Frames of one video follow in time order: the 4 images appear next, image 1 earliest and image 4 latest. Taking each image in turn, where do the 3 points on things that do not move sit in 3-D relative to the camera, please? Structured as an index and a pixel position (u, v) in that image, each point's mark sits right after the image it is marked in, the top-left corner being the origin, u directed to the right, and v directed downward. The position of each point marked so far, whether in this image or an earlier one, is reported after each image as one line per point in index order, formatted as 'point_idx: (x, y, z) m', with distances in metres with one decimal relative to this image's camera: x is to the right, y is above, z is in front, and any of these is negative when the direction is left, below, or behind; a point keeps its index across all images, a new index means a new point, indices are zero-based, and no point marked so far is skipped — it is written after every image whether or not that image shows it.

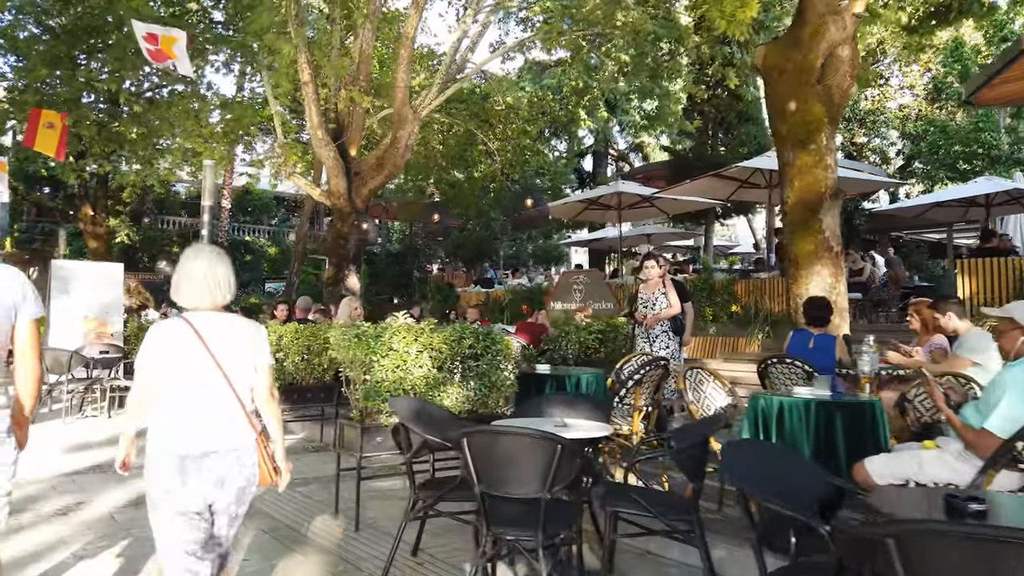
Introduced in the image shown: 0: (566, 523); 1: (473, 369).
0: (+0.2, -0.9, +3.1) m
1: (-0.3, -0.5, +4.9) m
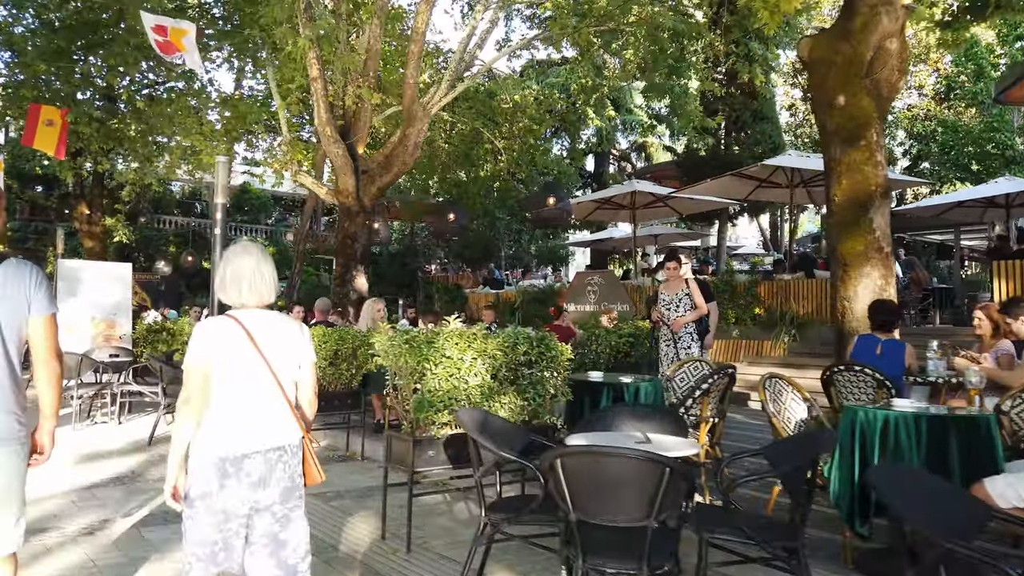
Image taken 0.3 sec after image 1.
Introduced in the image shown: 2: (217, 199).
0: (+0.5, -0.9, +2.8) m
1: (+0.1, -0.5, +4.6) m
2: (-3.5, +1.1, +9.5) m
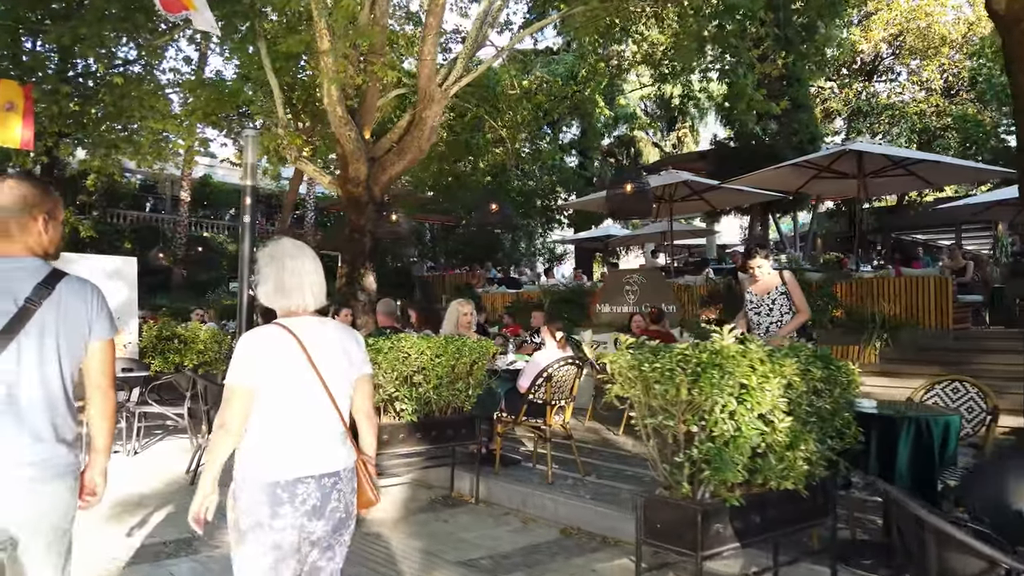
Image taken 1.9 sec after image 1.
0: (+1.8, -0.9, +1.5) m
1: (+1.2, -0.5, +3.3) m
2: (-2.7, +1.1, +8.0) m
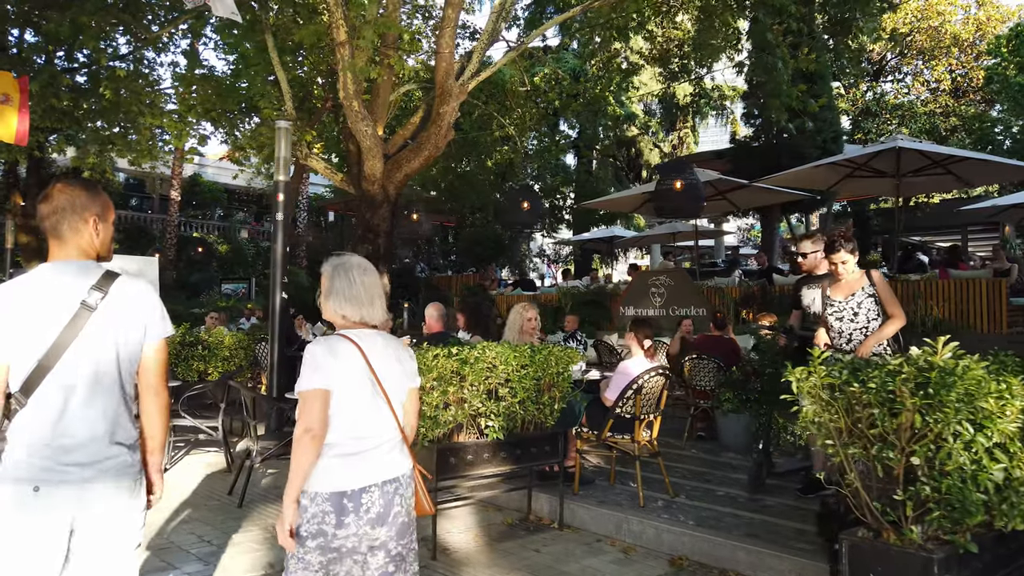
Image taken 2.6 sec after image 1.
0: (+2.4, -0.9, +1.1) m
1: (+1.8, -0.5, +2.8) m
2: (-2.2, +1.1, +7.4) m
